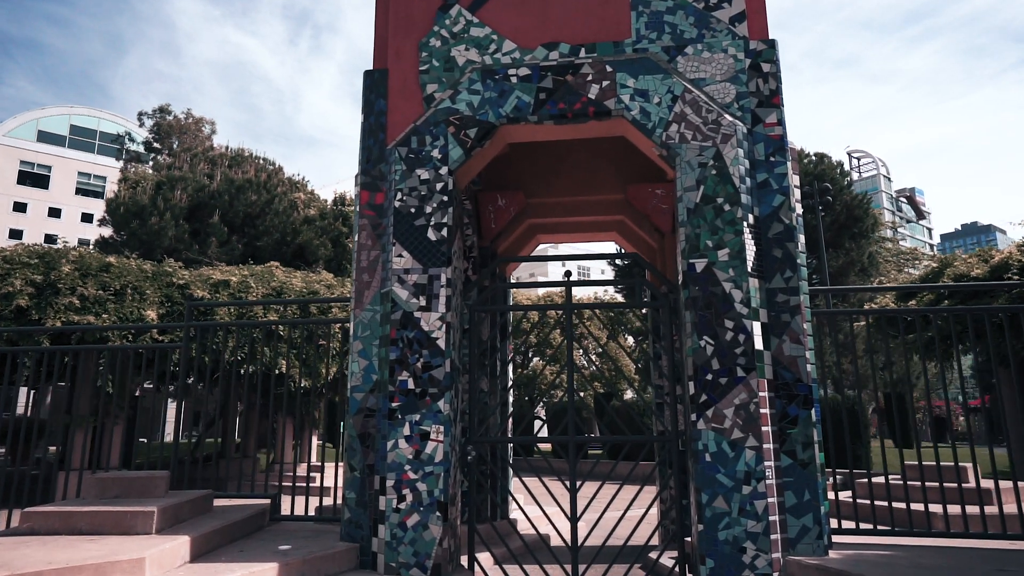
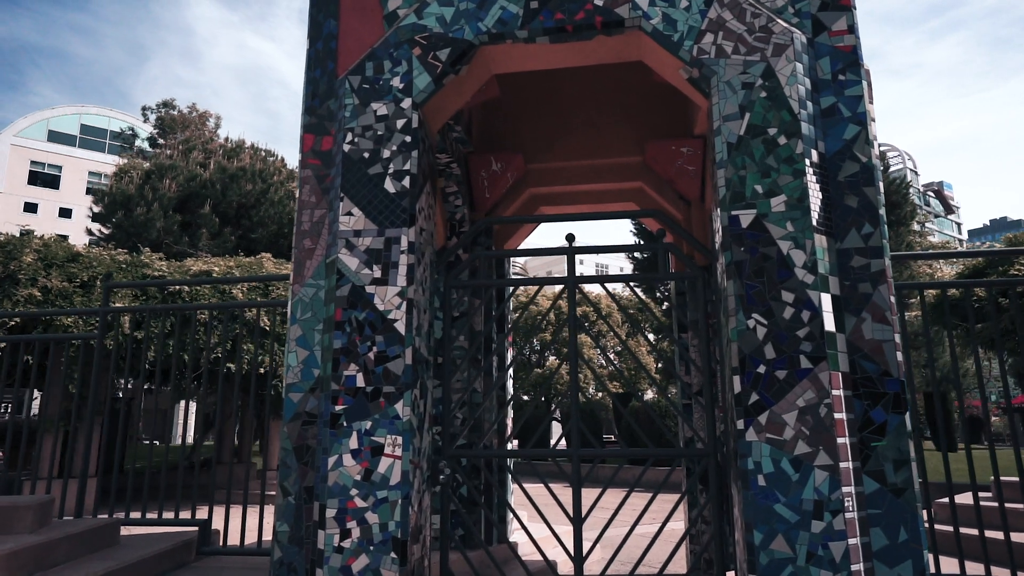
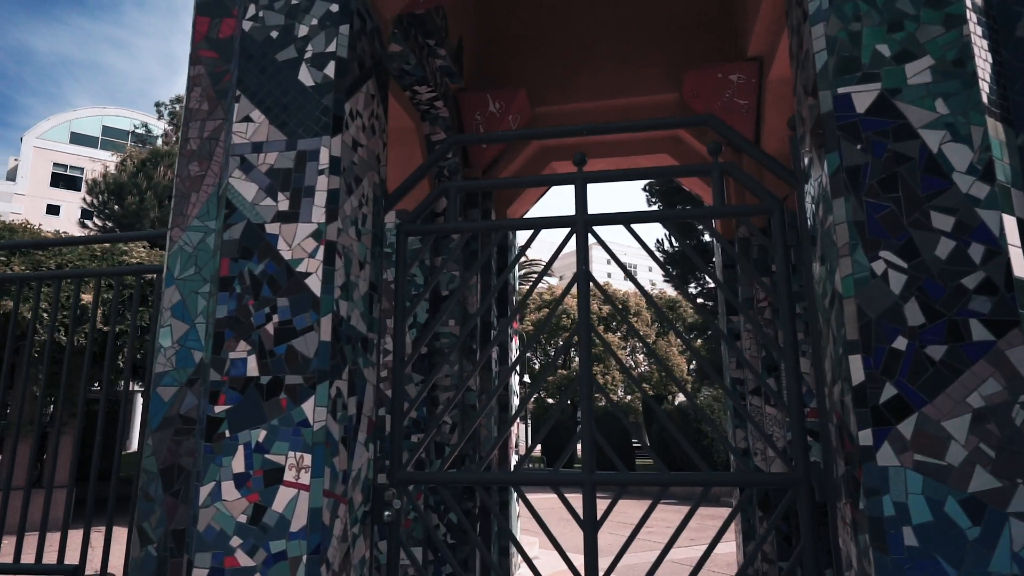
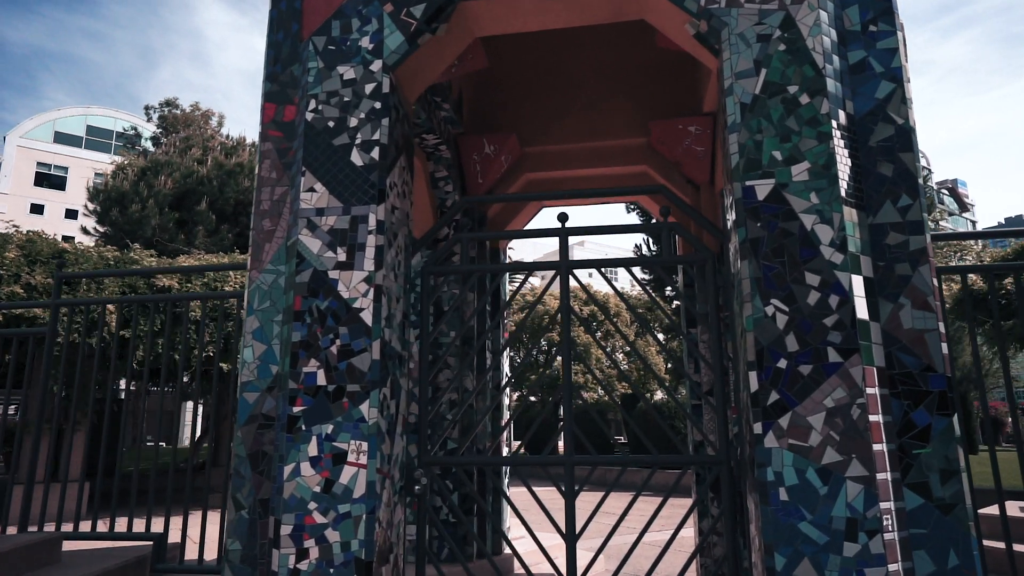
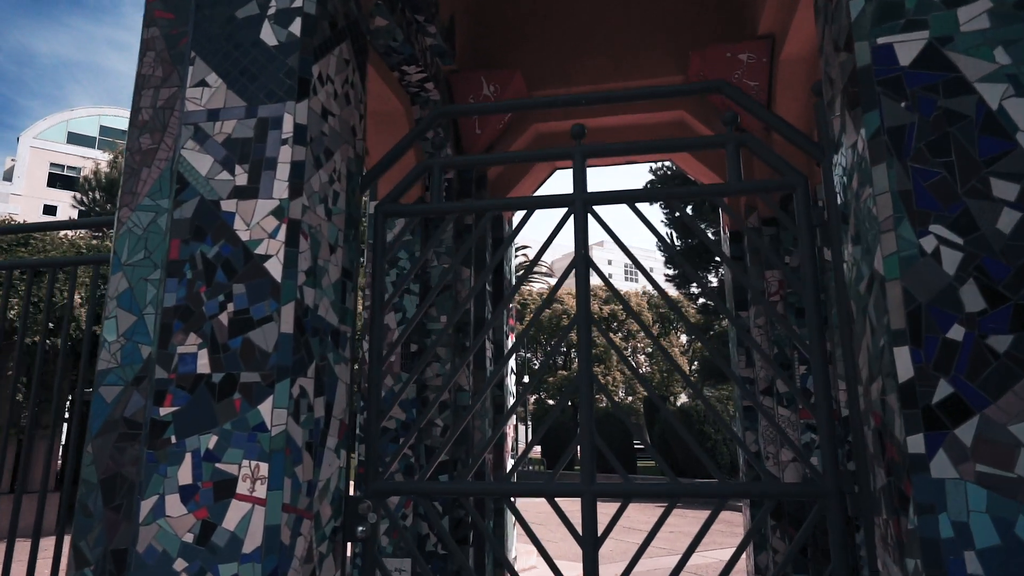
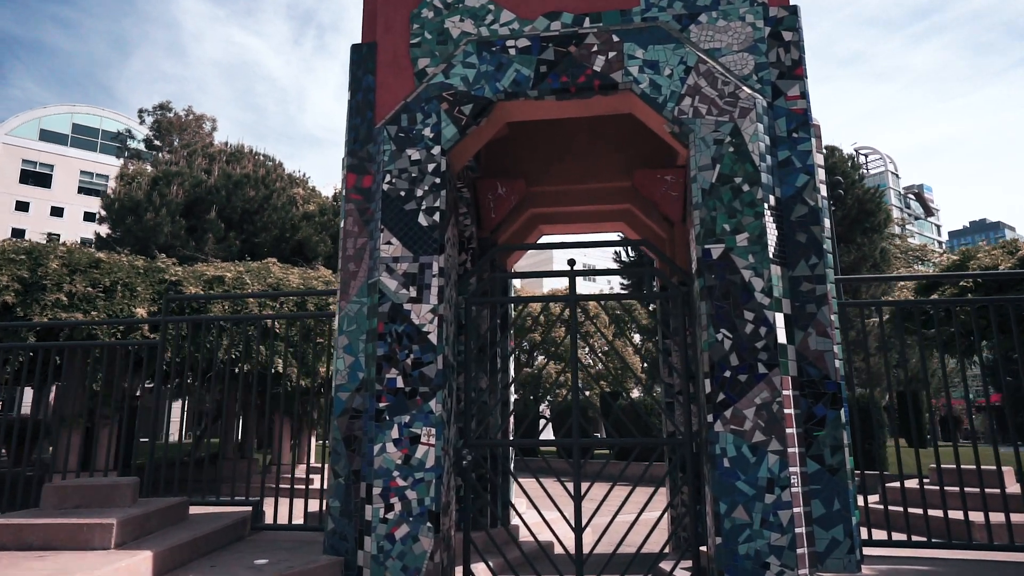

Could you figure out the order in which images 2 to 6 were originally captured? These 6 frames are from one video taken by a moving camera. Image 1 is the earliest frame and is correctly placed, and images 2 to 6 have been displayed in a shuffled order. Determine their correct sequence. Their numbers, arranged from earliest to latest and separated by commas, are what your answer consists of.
6, 2, 4, 3, 5
